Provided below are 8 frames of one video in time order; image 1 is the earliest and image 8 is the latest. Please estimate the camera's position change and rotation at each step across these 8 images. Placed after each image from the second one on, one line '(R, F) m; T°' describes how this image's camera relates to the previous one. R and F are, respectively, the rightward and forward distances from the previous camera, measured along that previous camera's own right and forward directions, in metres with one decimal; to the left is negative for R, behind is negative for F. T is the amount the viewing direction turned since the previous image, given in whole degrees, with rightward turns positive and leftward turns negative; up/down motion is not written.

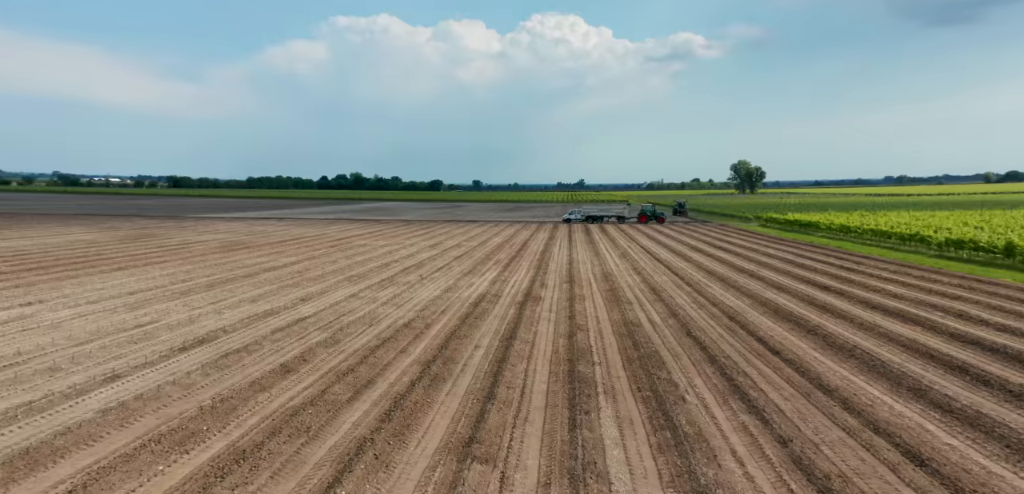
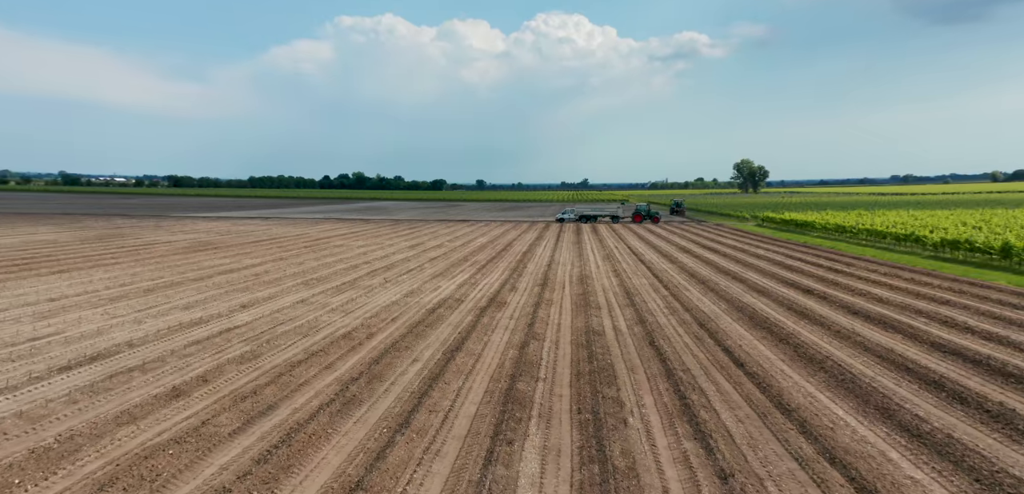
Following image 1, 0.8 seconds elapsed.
(+0.5, +0.5) m; +1°
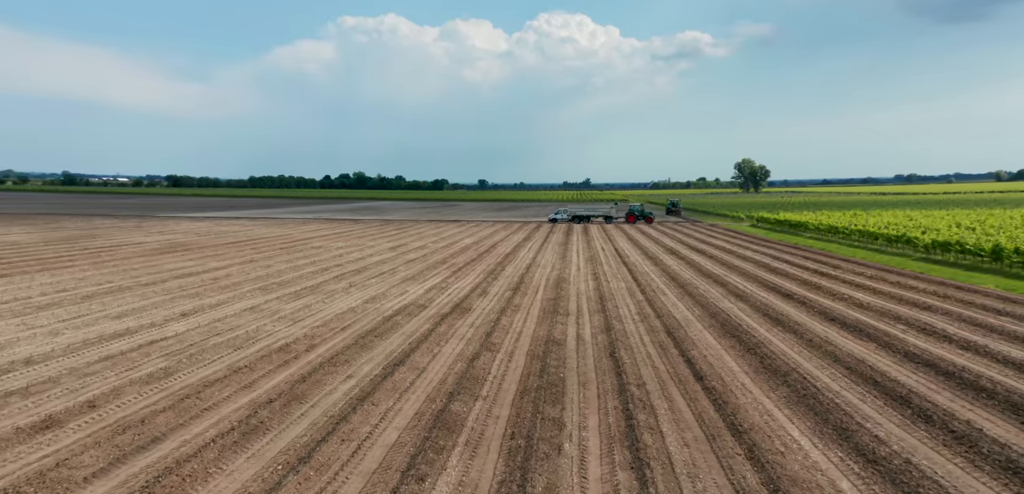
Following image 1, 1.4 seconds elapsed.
(+0.5, +0.4) m; +1°
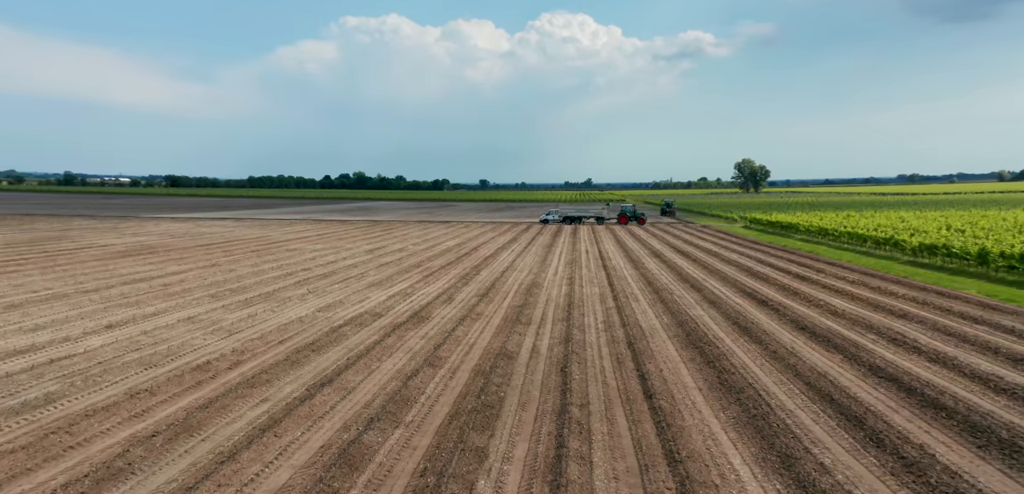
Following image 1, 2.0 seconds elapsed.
(+0.5, +0.4) m; +1°
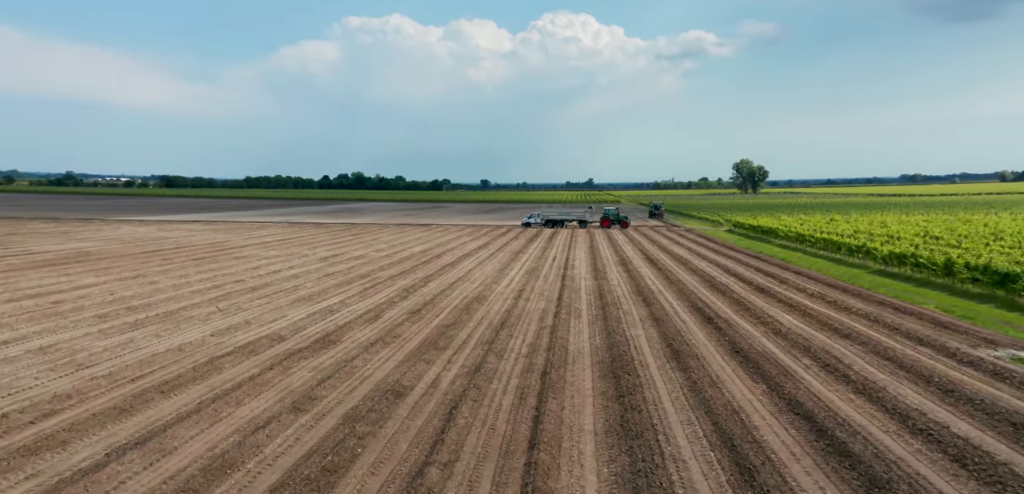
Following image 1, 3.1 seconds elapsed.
(+1.1, +0.7) m; +3°
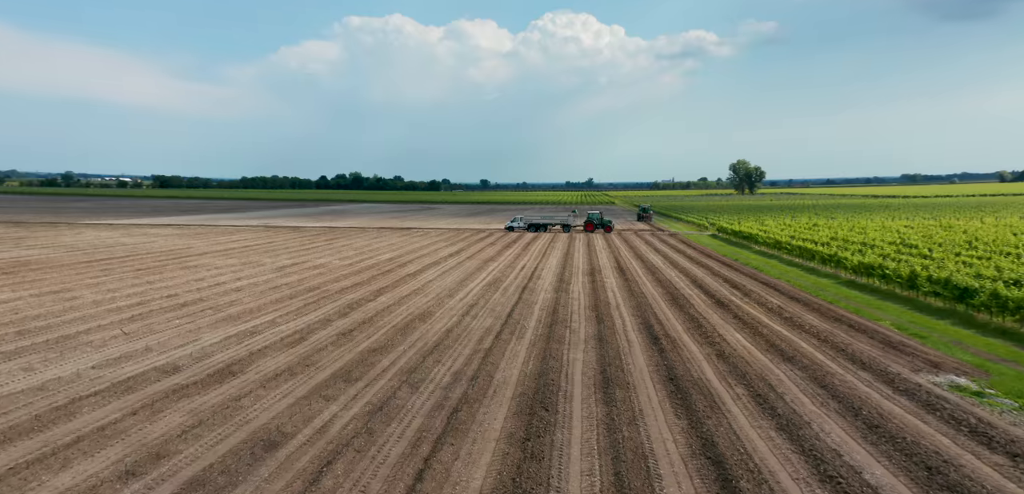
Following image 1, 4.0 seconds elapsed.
(+1.0, +0.6) m; +3°
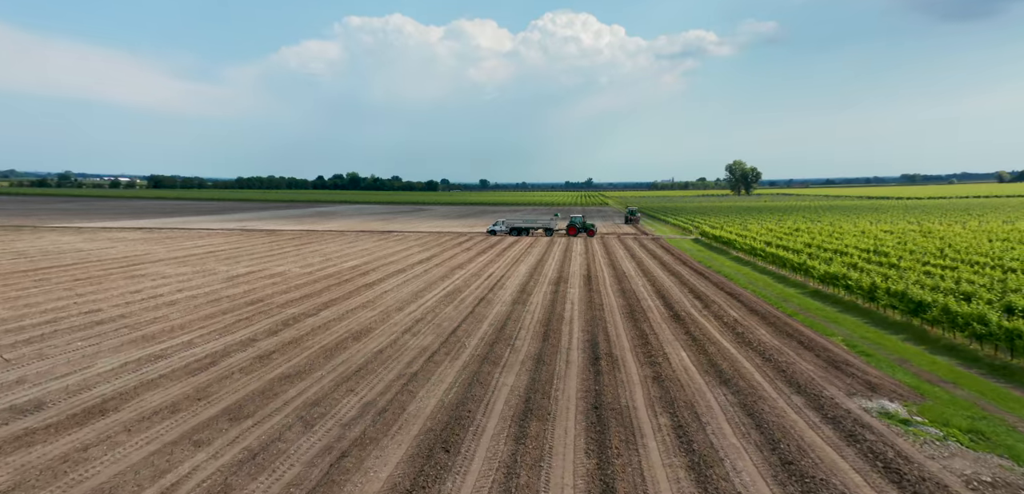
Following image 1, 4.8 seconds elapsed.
(+1.1, +0.6) m; +3°
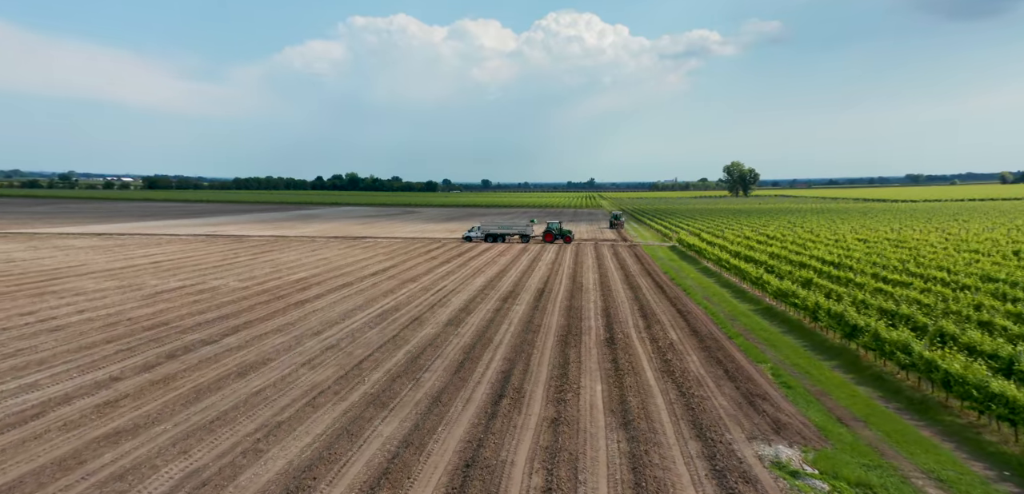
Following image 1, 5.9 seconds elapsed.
(+1.9, +1.2) m; +4°
